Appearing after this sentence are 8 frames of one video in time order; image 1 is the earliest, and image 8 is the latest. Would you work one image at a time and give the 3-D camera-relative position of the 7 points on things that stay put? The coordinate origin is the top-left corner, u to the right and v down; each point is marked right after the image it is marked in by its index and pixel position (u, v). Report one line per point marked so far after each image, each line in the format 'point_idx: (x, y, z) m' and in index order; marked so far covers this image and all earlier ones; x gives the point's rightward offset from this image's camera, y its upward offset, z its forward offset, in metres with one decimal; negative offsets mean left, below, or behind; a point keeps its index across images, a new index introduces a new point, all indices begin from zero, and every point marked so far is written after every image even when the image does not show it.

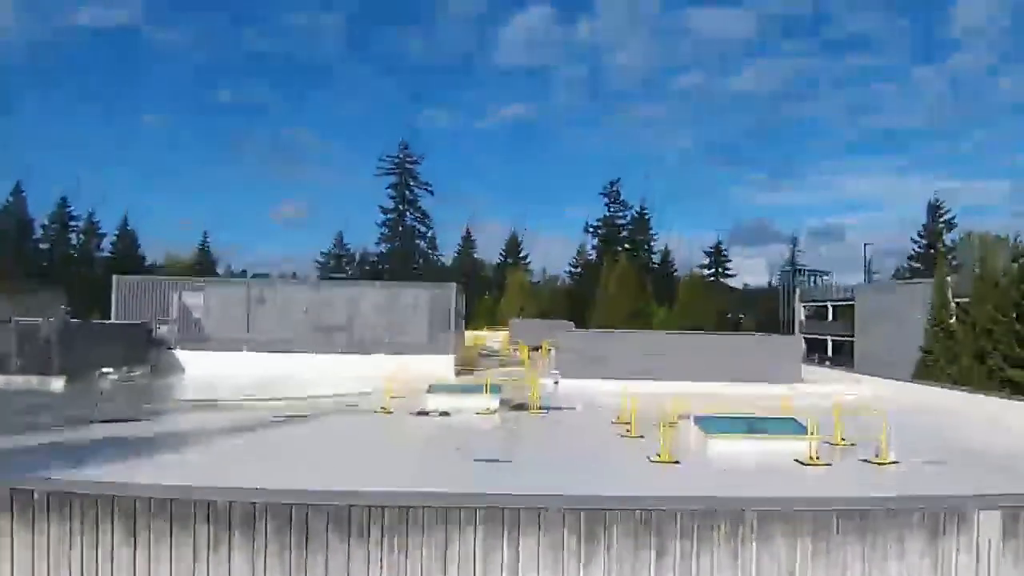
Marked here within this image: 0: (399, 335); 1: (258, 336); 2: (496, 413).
0: (-1.9, -0.8, +14.4) m
1: (-4.3, -0.8, +14.6) m
2: (-0.2, -1.4, +9.5) m
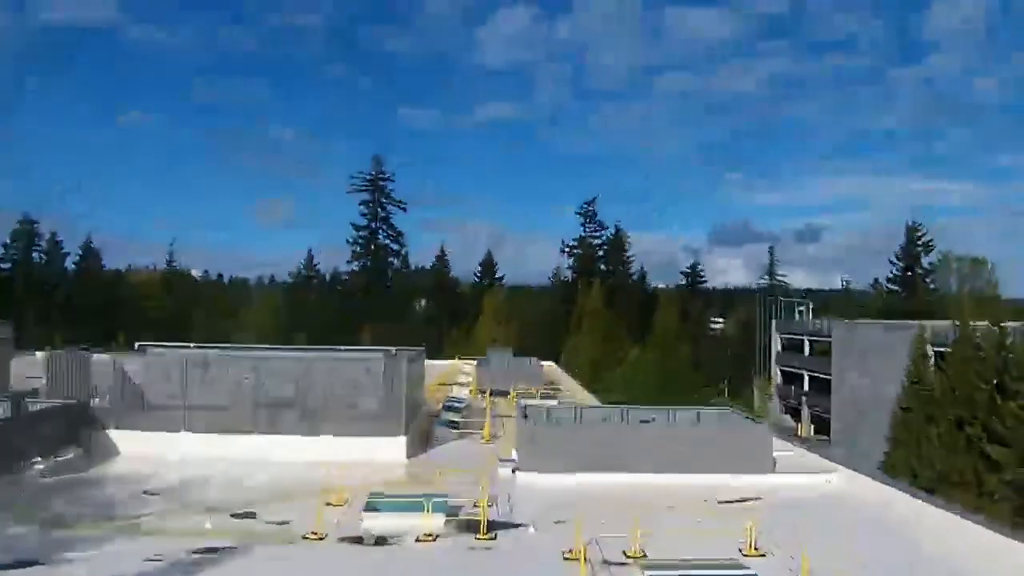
0: (-2.5, -1.9, +13.6) m
1: (-4.9, -1.9, +13.7) m
2: (-0.7, -2.5, +8.8) m
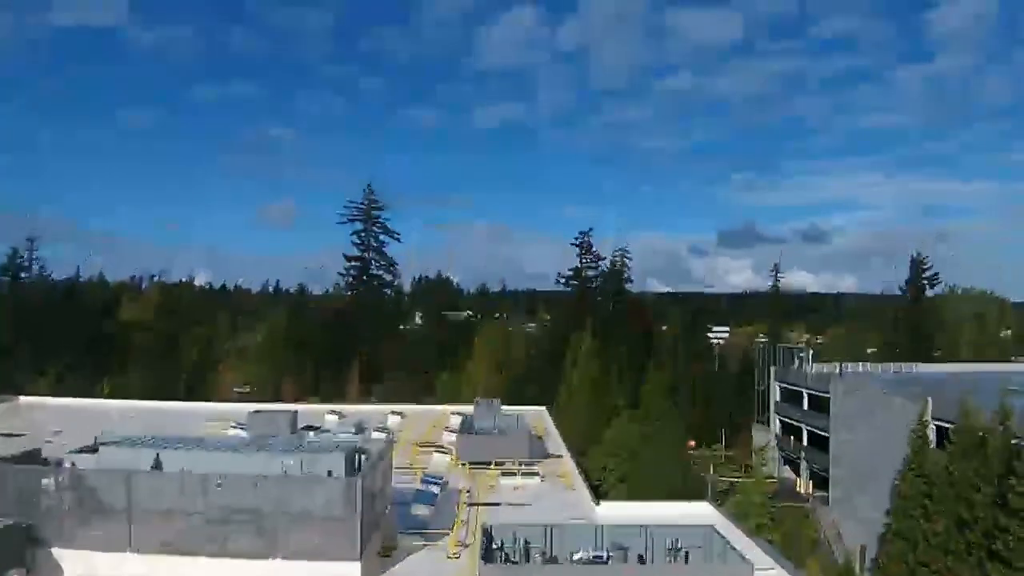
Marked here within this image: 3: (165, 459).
0: (-3.0, -3.4, +12.9) m
1: (-5.4, -3.4, +13.0) m
2: (-1.2, -4.0, +8.0) m
3: (-5.6, -2.8, +14.2) m
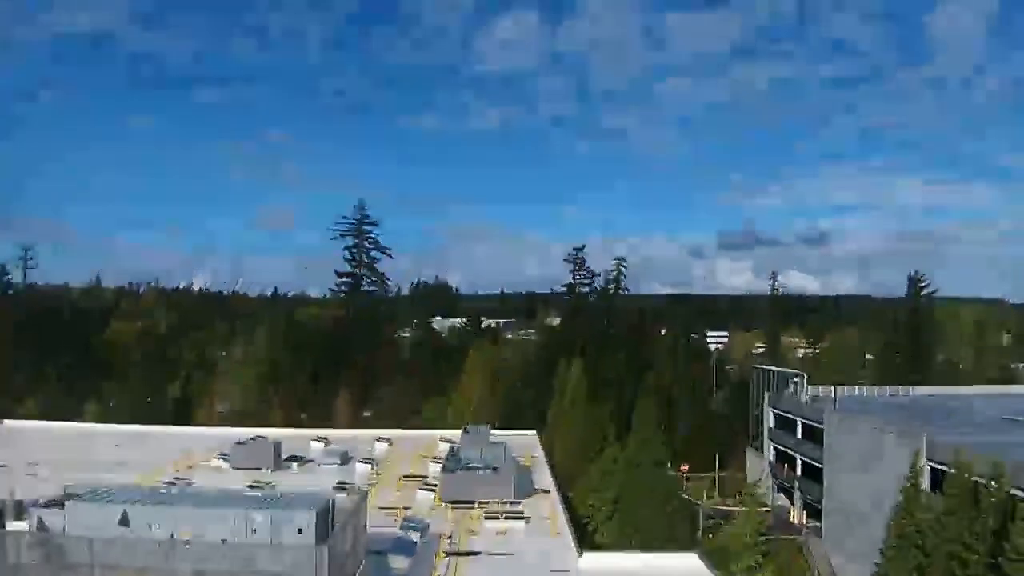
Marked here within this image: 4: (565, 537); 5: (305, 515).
0: (-3.3, -4.2, +12.4) m
1: (-5.7, -4.2, +12.5) m
2: (-1.6, -4.8, +7.5) m
3: (-6.0, -3.5, +13.8) m
4: (+1.1, -5.0, +17.5) m
5: (-3.1, -3.4, +13.3) m
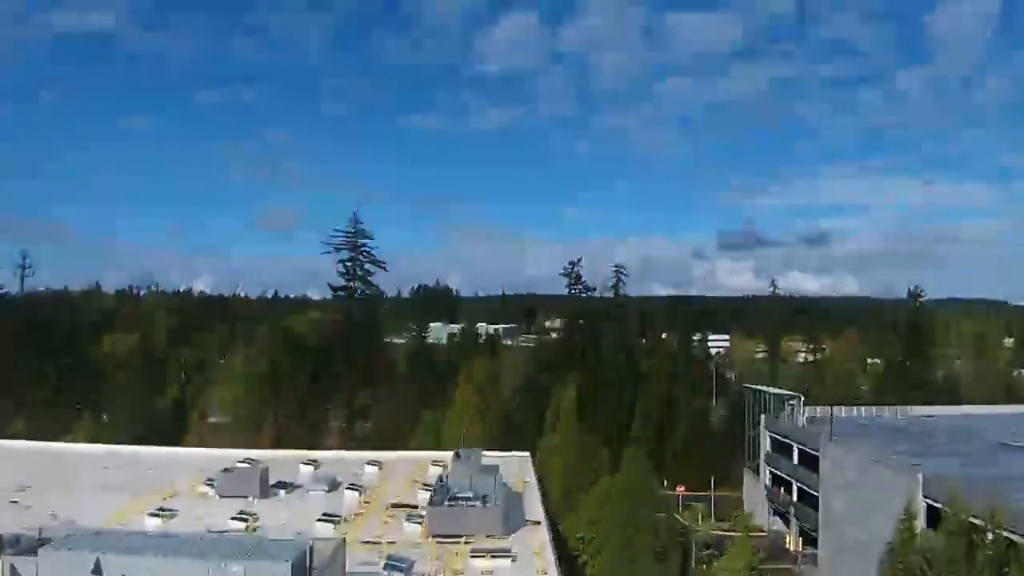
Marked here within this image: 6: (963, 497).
0: (-3.6, -4.8, +12.0) m
1: (-6.0, -4.9, +12.1) m
2: (-1.8, -5.4, +7.1) m
3: (-6.2, -4.2, +13.3) m
4: (+0.8, -5.6, +17.1) m
5: (-3.4, -4.1, +12.9) m
6: (+8.9, -4.1, +17.3) m
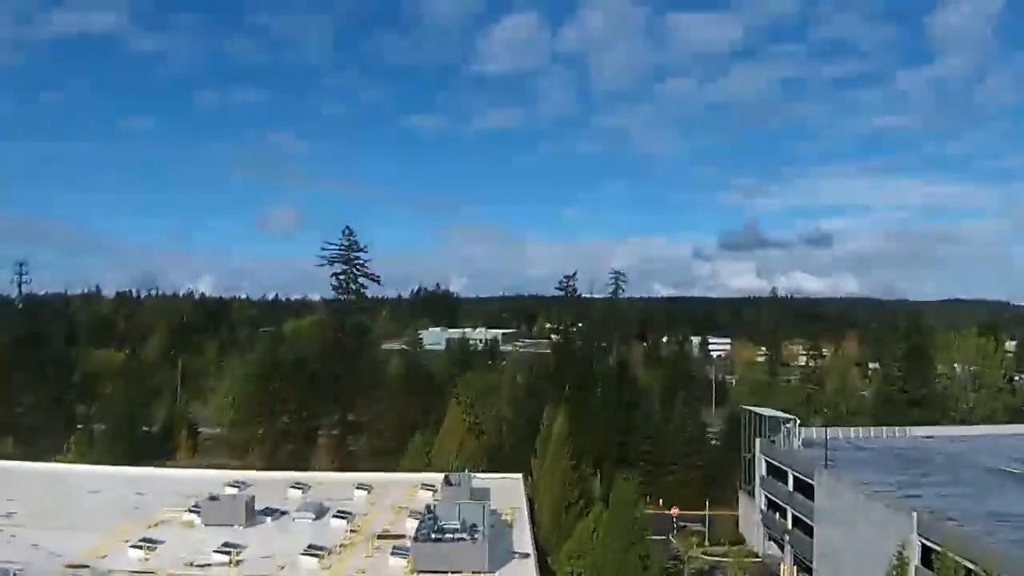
0: (-3.9, -5.5, +11.6) m
1: (-6.3, -5.5, +11.7) m
2: (-2.1, -6.1, +6.7) m
3: (-6.5, -4.9, +13.0) m
4: (+0.5, -6.3, +16.7) m
5: (-3.7, -4.7, +12.5) m
6: (+8.6, -4.8, +16.9) m
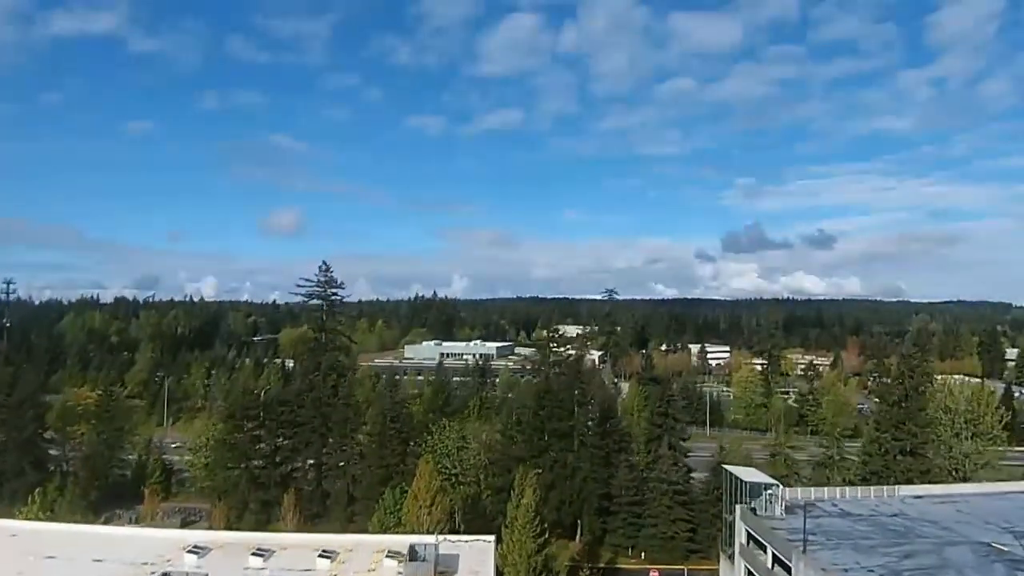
0: (-4.8, -7.3, +10.5) m
1: (-7.2, -7.3, +10.6) m
2: (-3.1, -7.9, +5.6) m
3: (-7.5, -6.7, +11.9) m
4: (-0.4, -8.1, +15.6) m
5: (-4.6, -6.5, +11.4) m
6: (+7.7, -6.5, +15.8) m
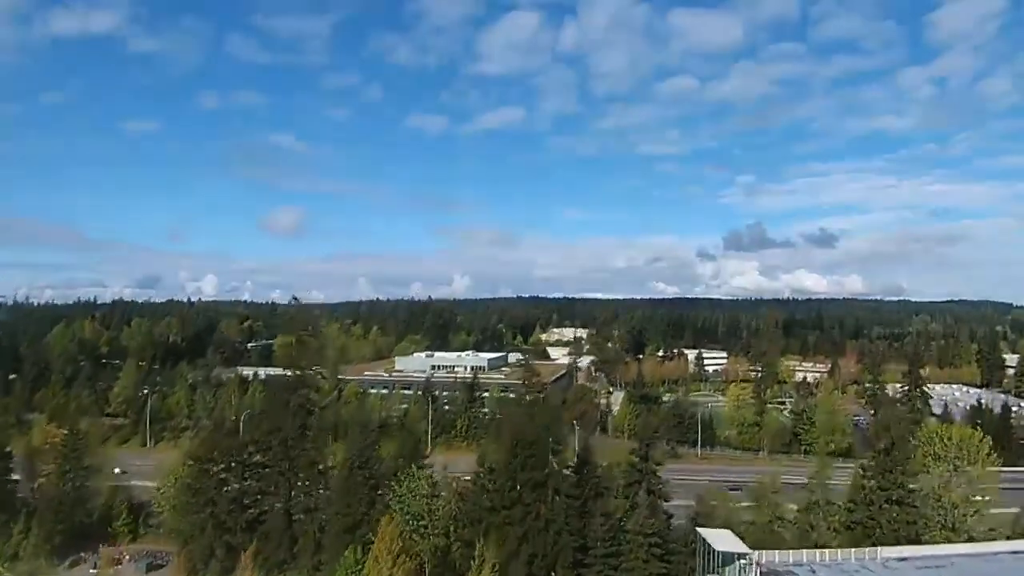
0: (-5.9, -9.0, +9.3) m
1: (-8.3, -9.1, +9.4) m
2: (-4.2, -9.6, +4.4) m
3: (-8.6, -8.4, +10.7) m
4: (-1.5, -9.8, +14.4) m
5: (-5.8, -8.3, +10.2) m
6: (+6.5, -8.2, +14.6) m
